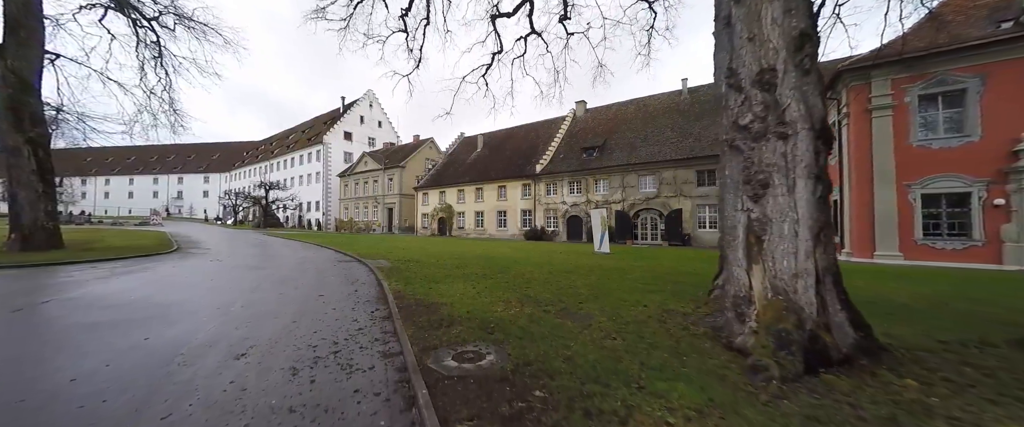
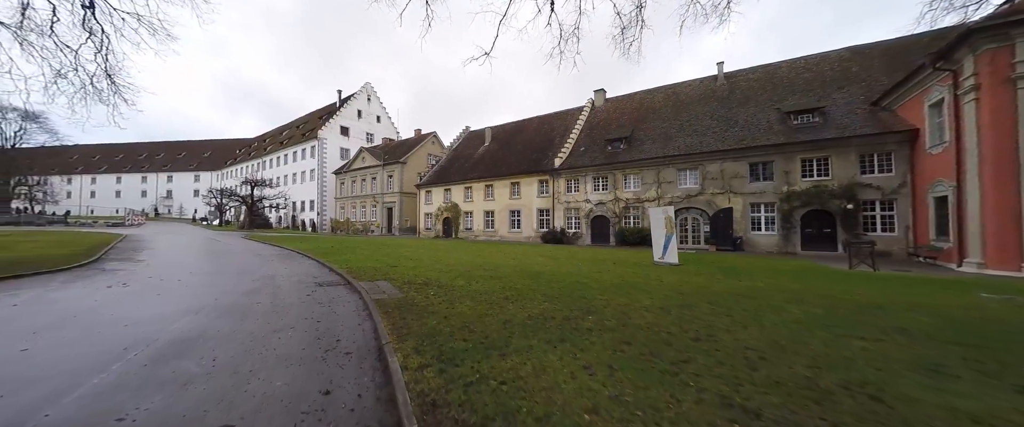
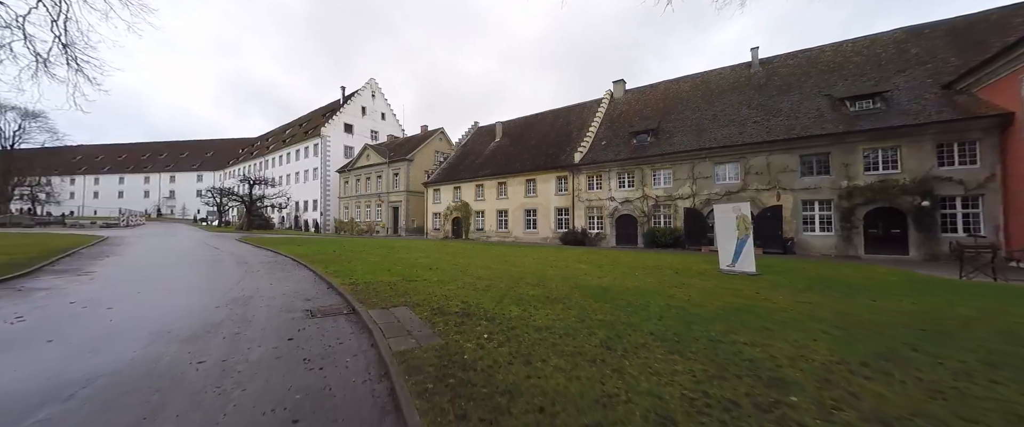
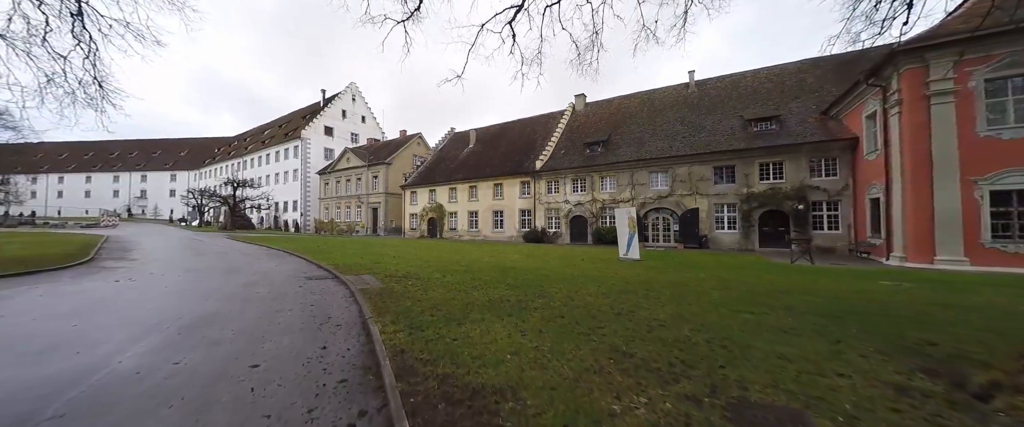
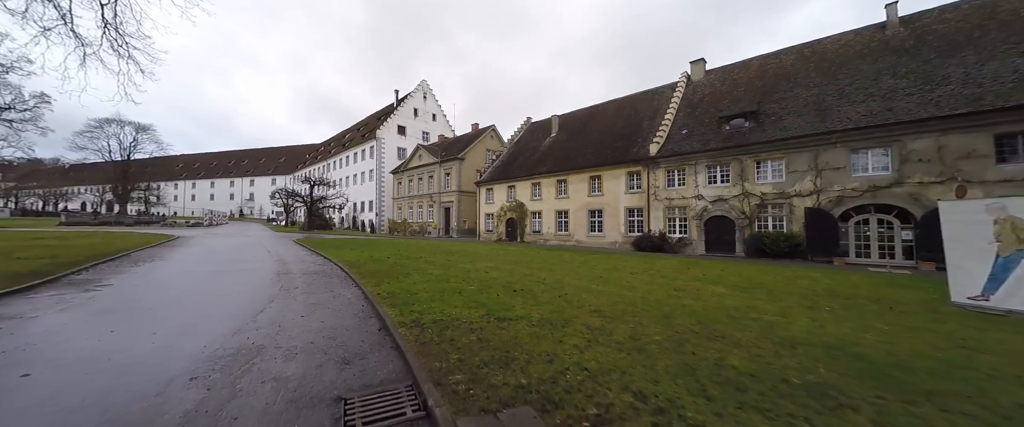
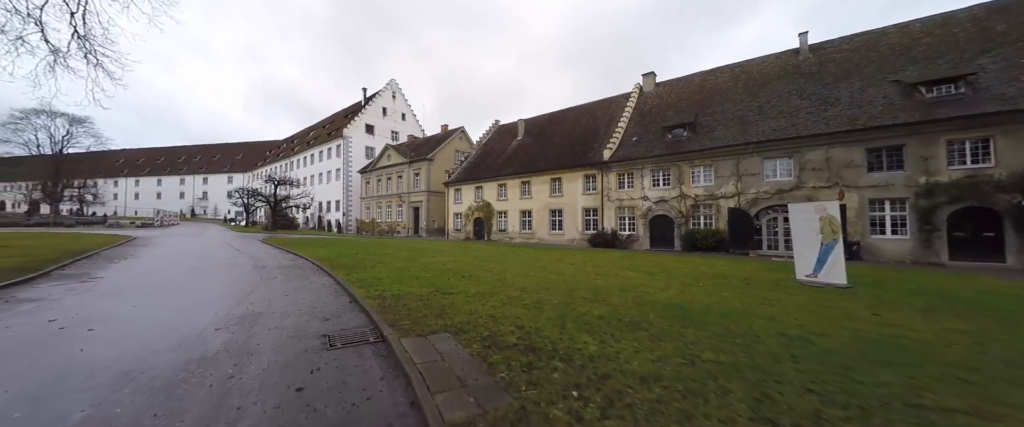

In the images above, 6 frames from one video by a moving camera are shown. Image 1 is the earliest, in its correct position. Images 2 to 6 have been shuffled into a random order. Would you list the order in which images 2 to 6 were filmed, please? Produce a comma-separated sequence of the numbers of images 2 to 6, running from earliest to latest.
4, 2, 3, 6, 5
